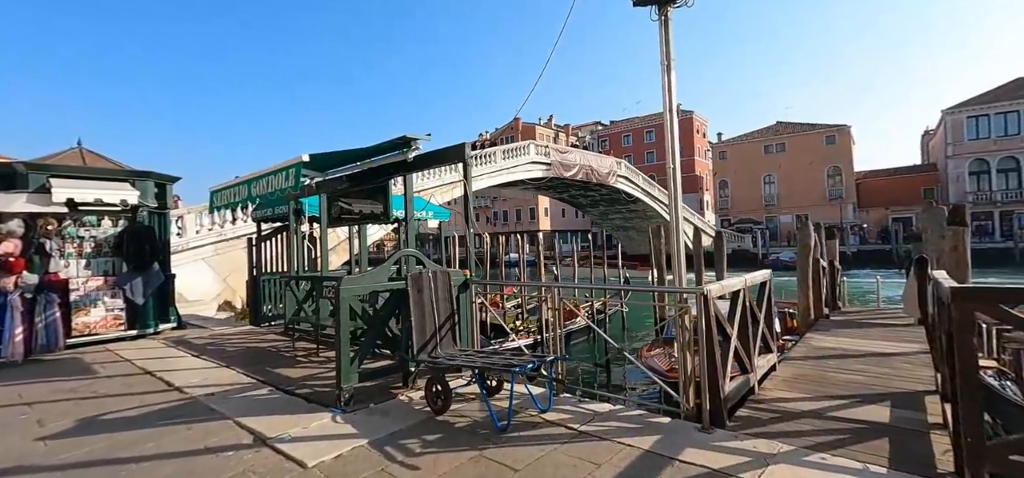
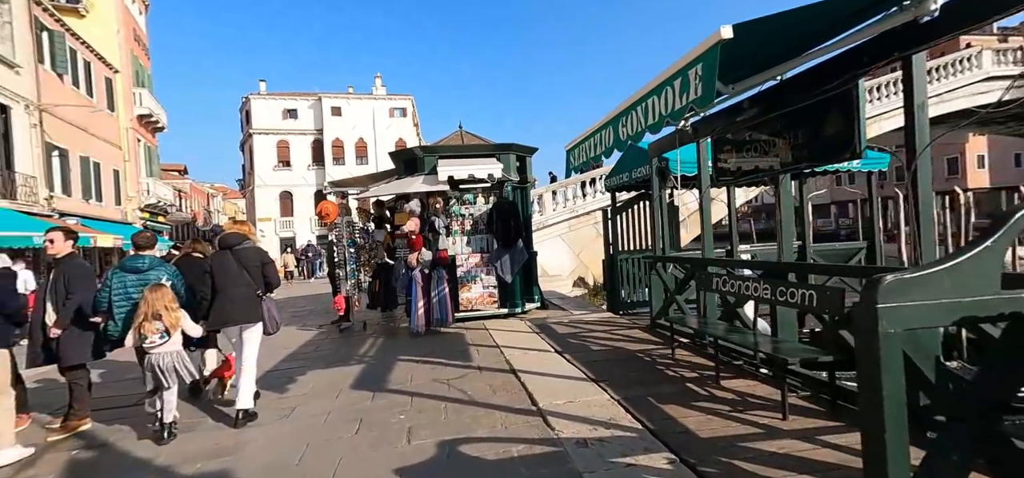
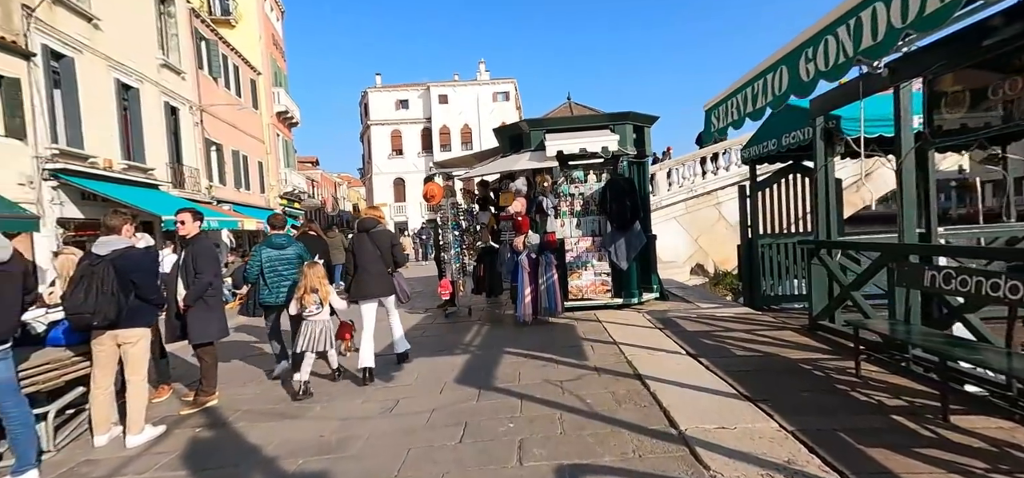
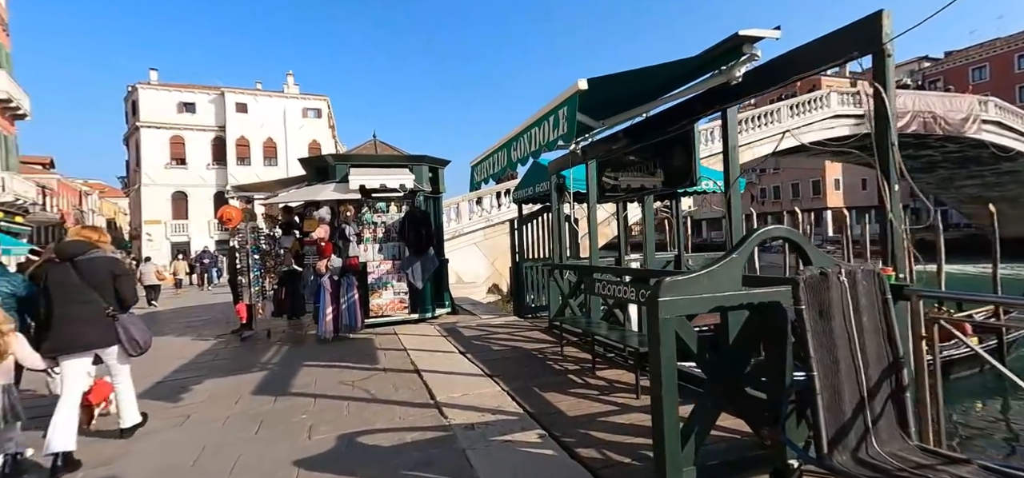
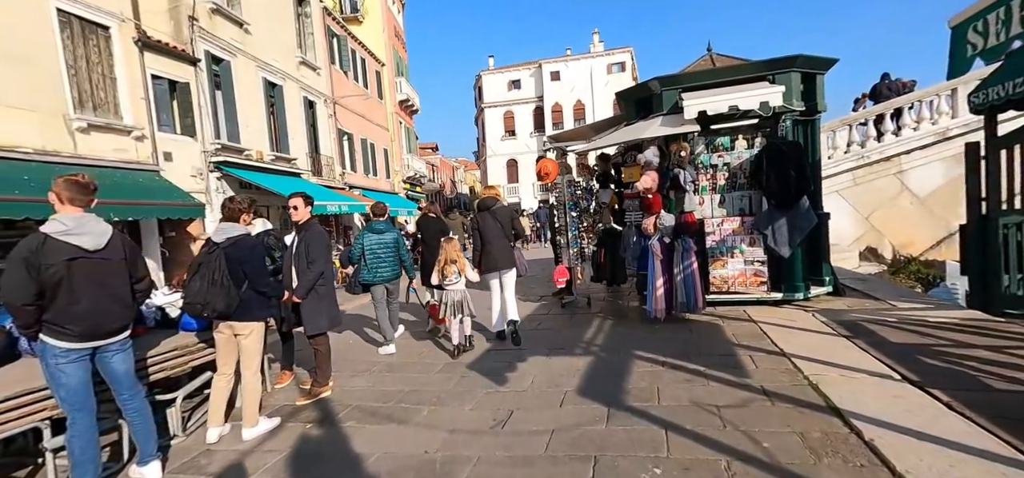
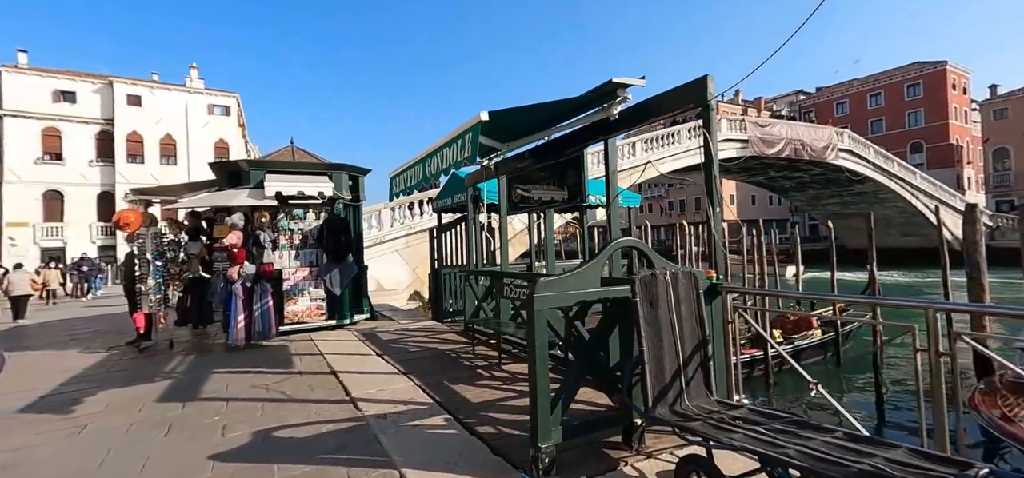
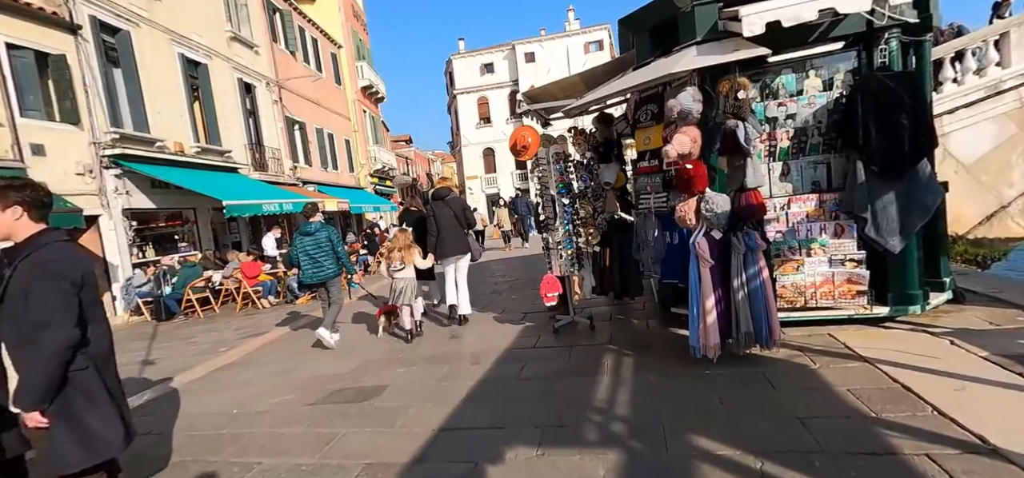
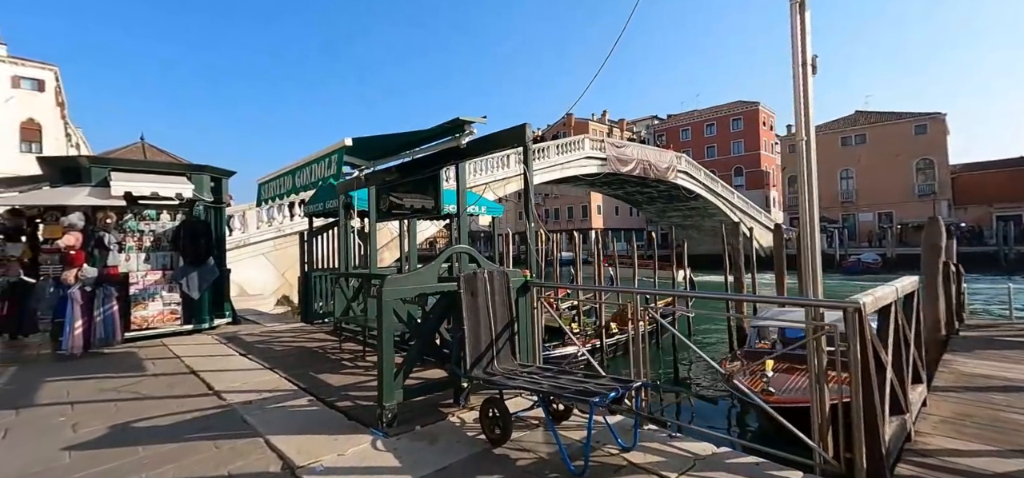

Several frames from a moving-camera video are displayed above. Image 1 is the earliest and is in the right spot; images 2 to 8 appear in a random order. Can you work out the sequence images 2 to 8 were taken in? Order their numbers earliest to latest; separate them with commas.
8, 6, 4, 2, 3, 5, 7
